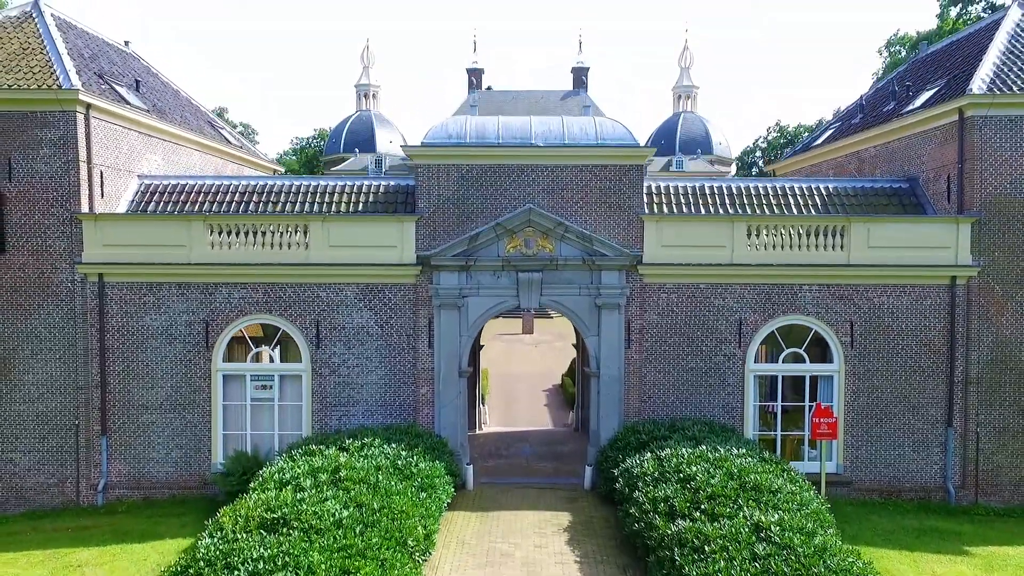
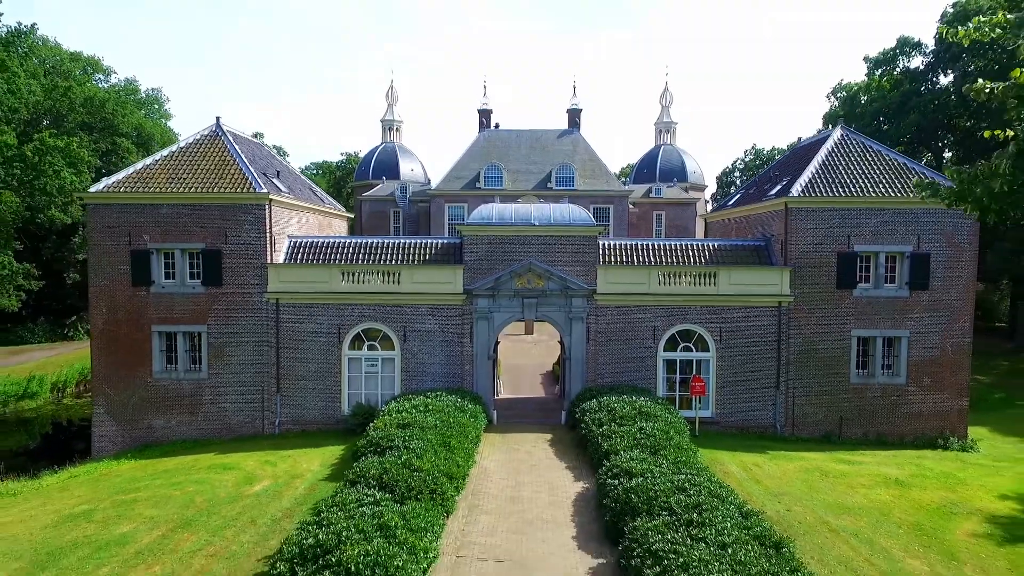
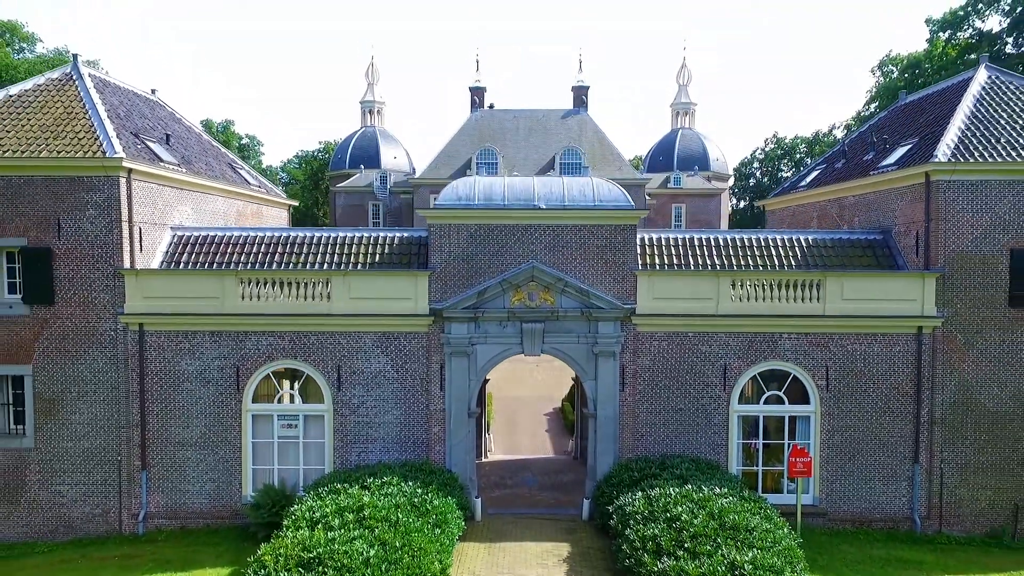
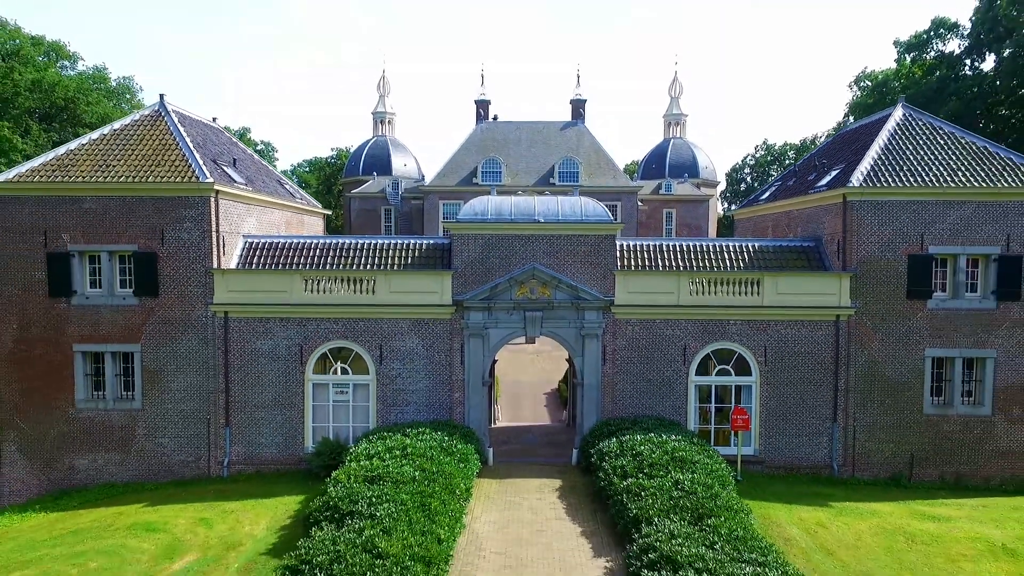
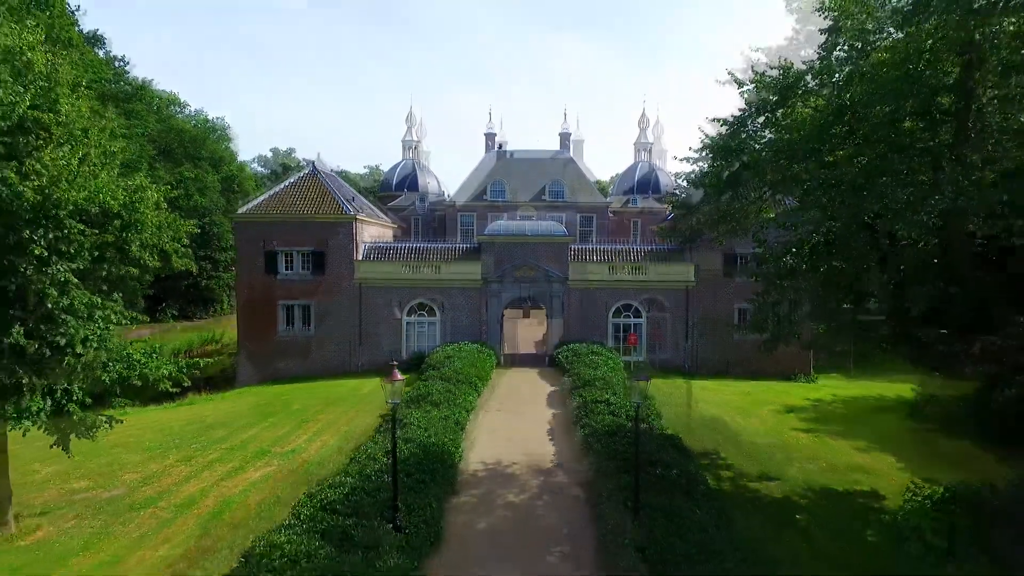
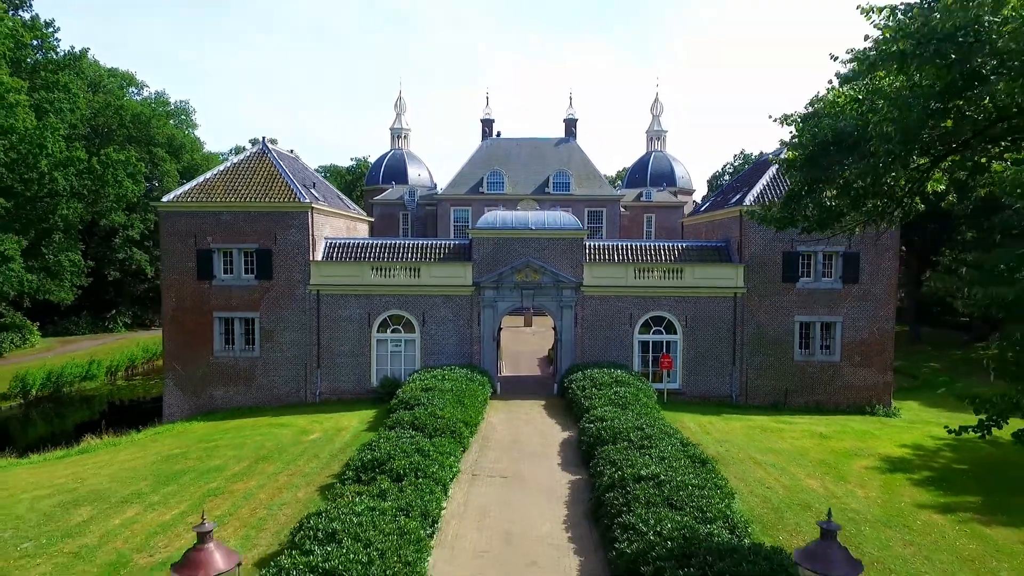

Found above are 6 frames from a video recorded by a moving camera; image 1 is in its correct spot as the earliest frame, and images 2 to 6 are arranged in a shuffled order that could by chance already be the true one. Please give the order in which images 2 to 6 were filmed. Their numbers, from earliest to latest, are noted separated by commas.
3, 4, 2, 6, 5
